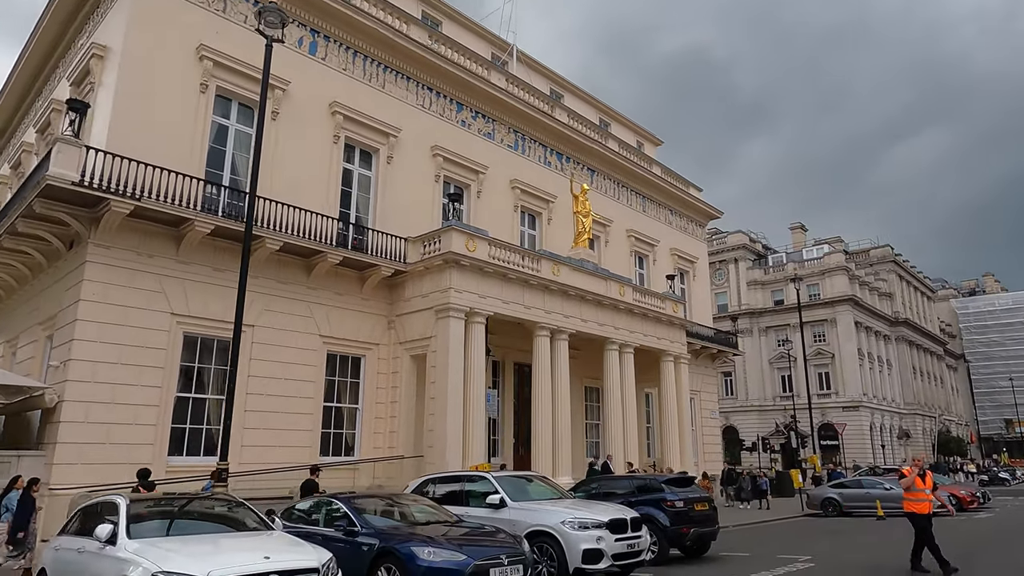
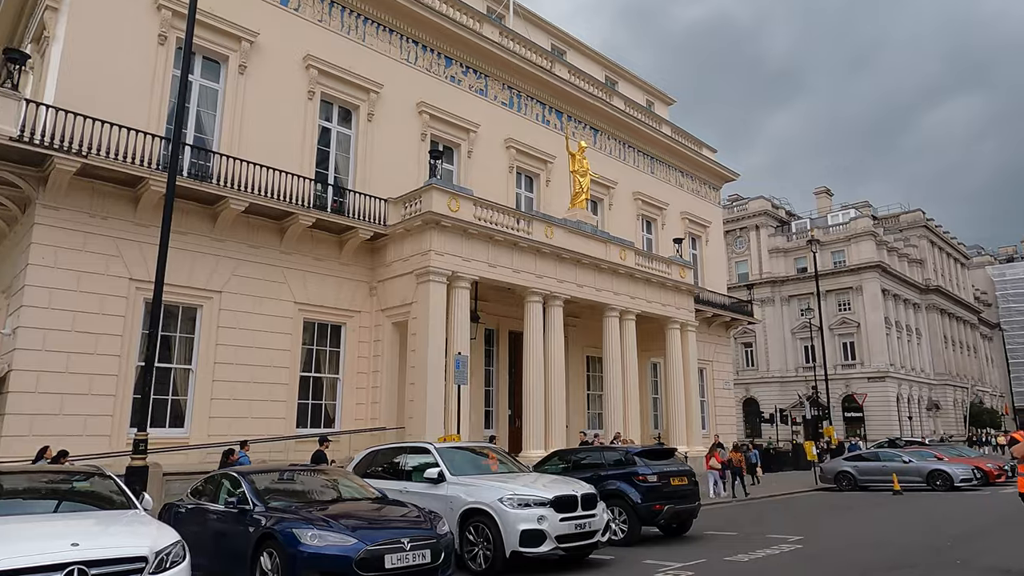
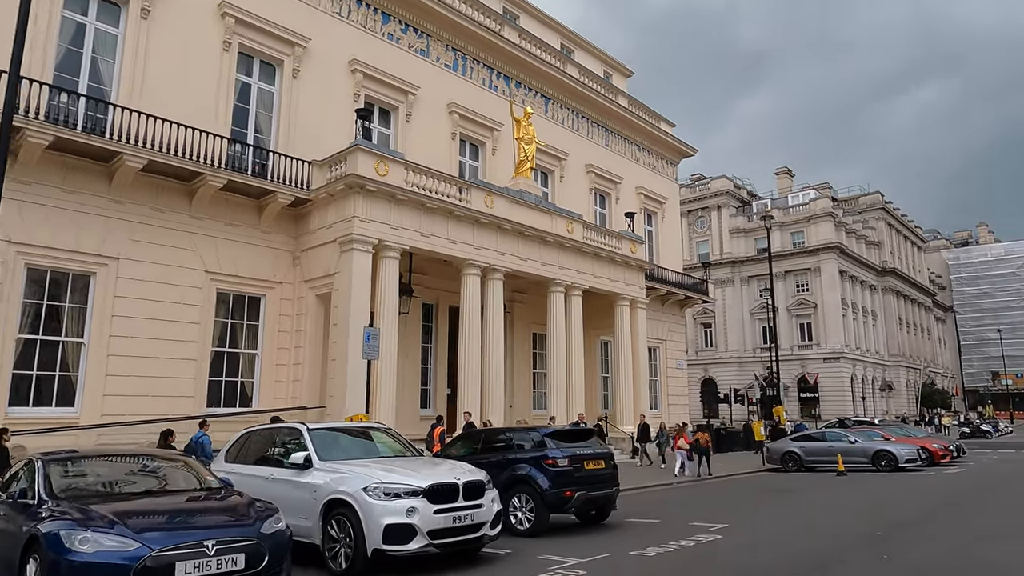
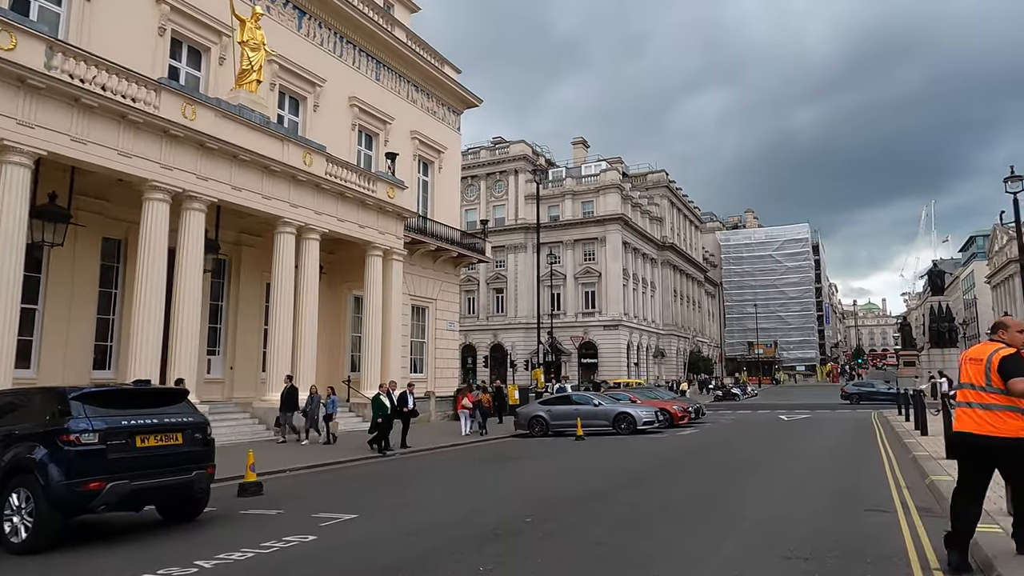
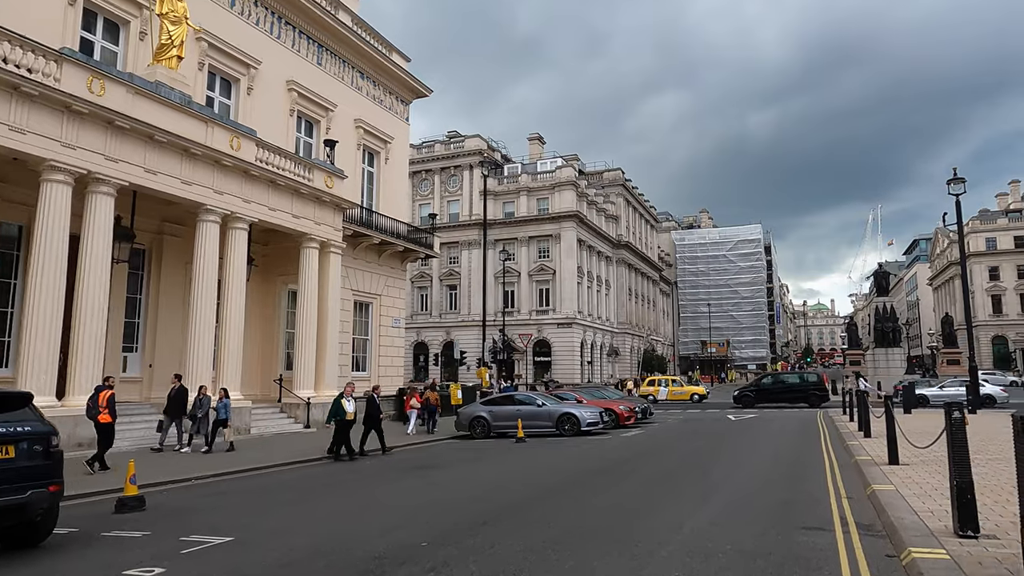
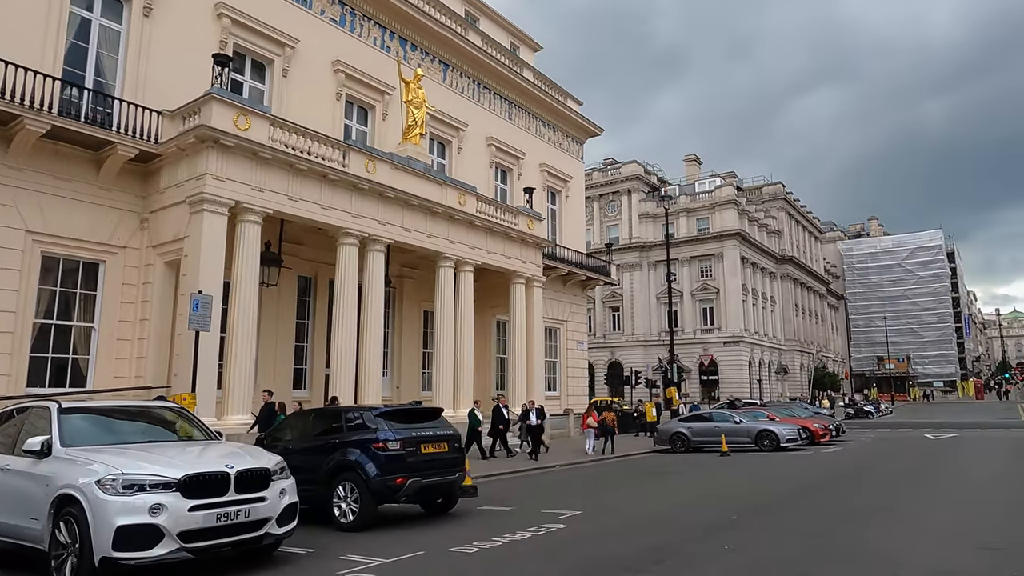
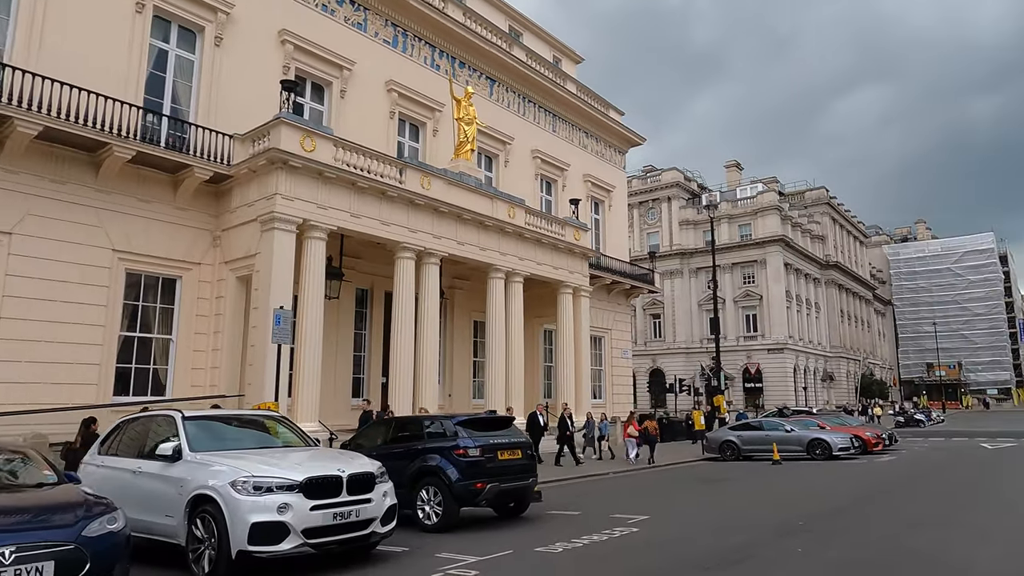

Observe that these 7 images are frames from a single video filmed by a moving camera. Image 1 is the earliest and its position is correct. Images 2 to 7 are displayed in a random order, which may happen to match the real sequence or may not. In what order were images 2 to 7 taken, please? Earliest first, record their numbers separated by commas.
2, 3, 7, 6, 4, 5
